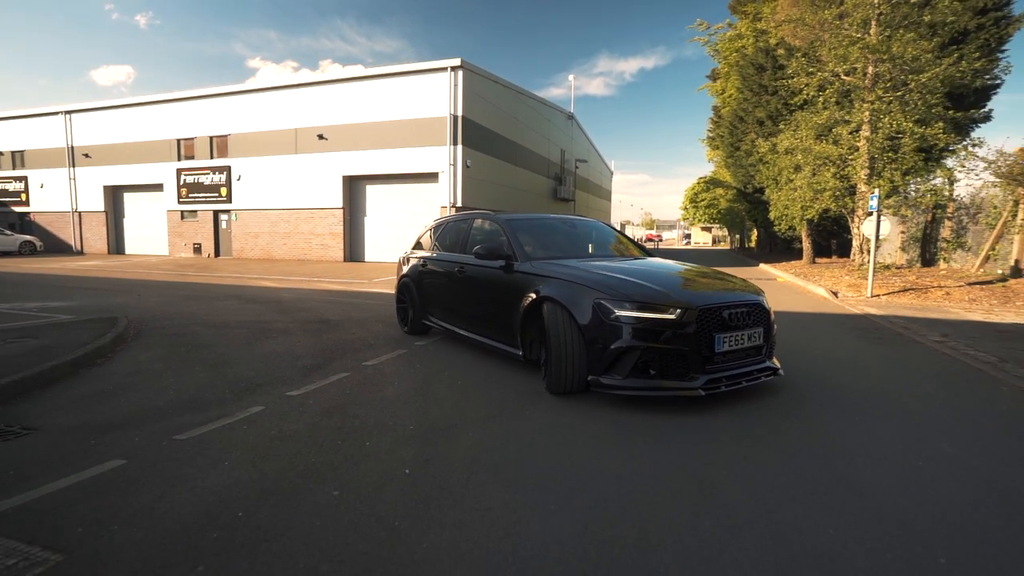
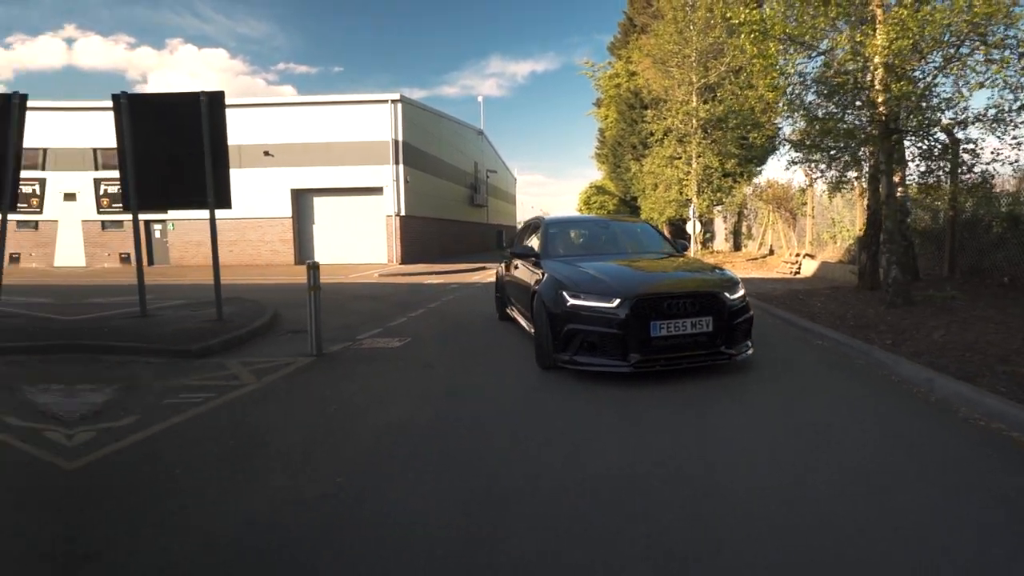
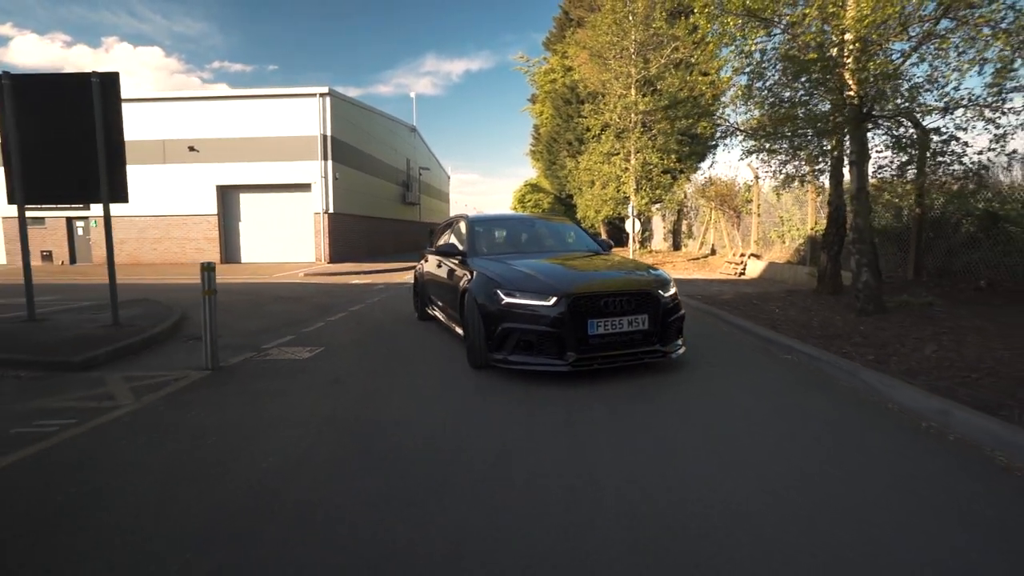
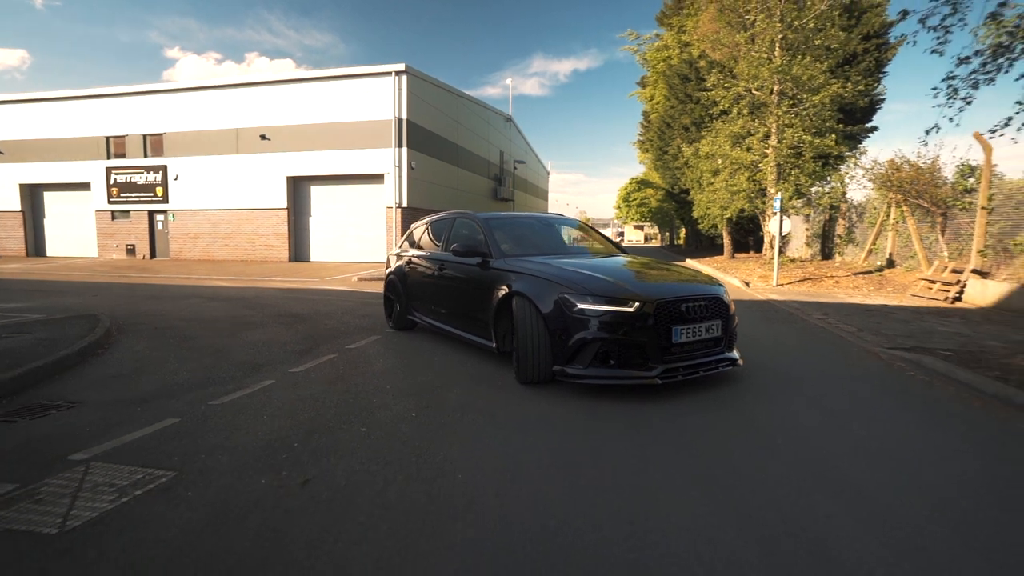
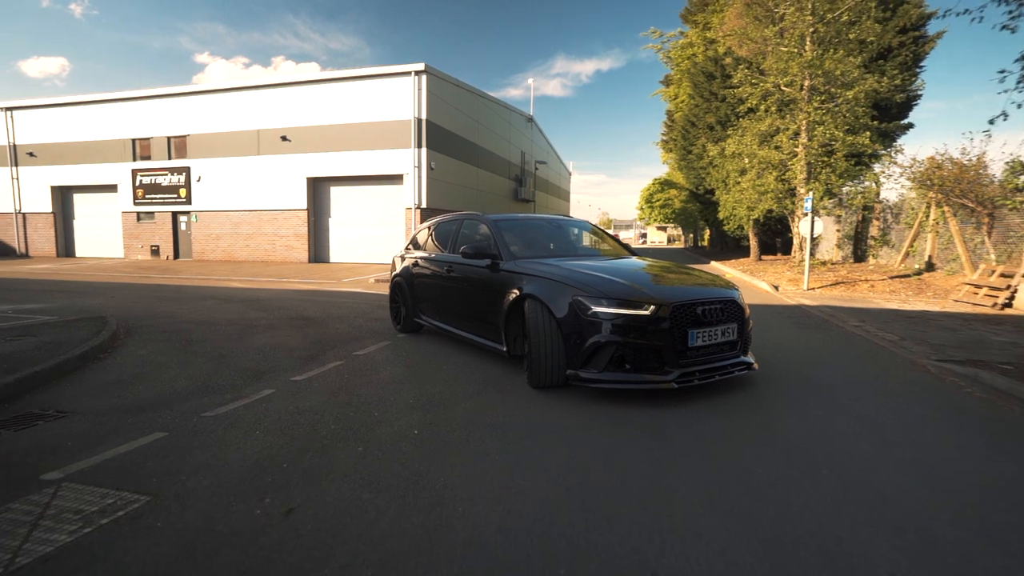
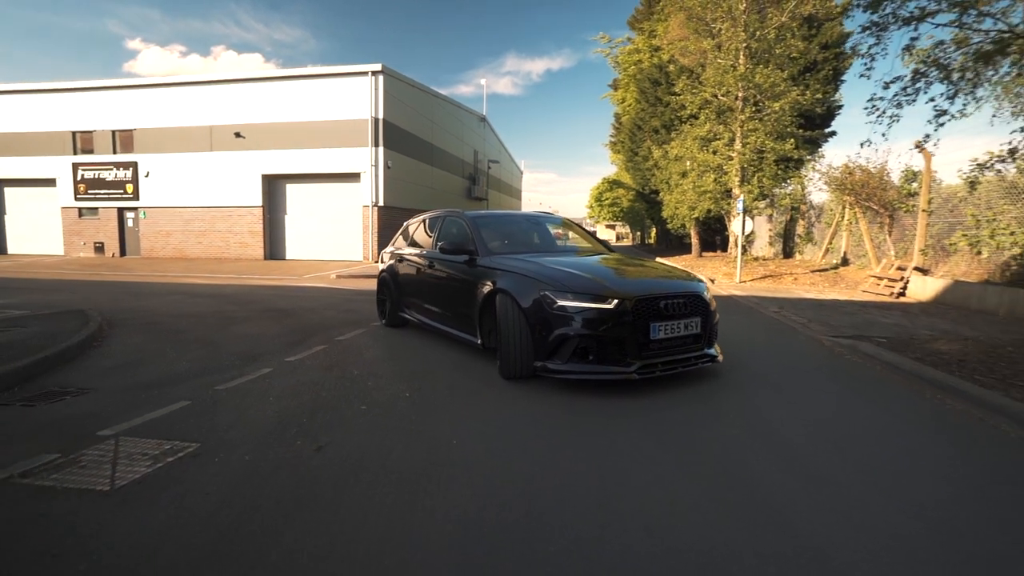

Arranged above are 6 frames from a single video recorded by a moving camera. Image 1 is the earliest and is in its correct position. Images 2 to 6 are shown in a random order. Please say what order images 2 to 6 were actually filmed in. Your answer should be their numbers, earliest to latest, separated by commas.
5, 4, 6, 3, 2
